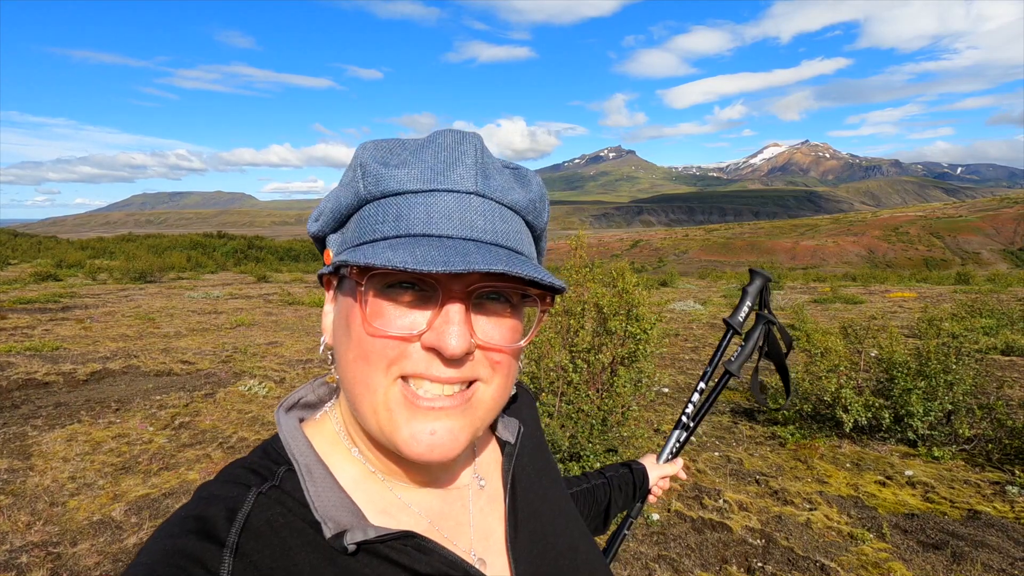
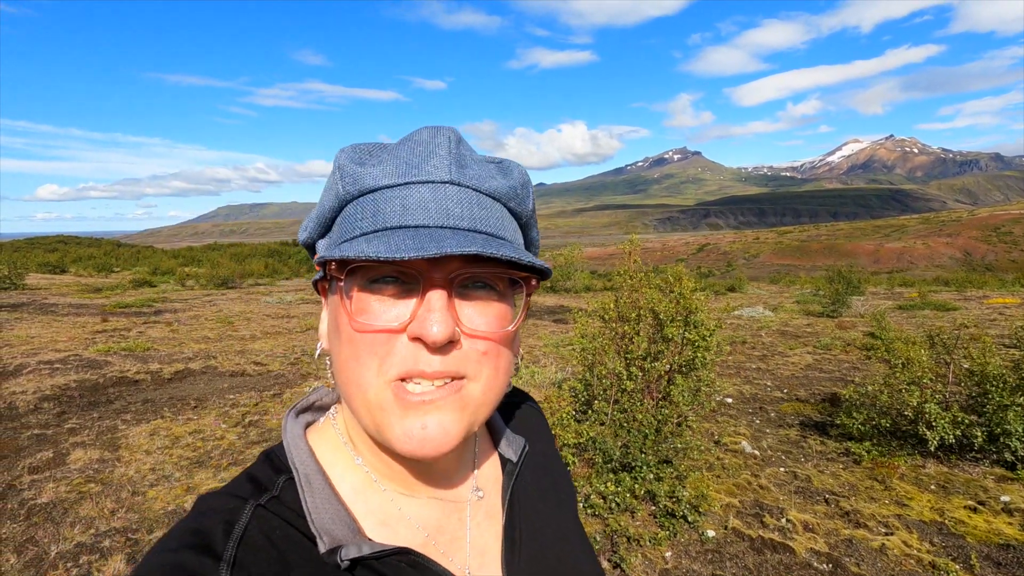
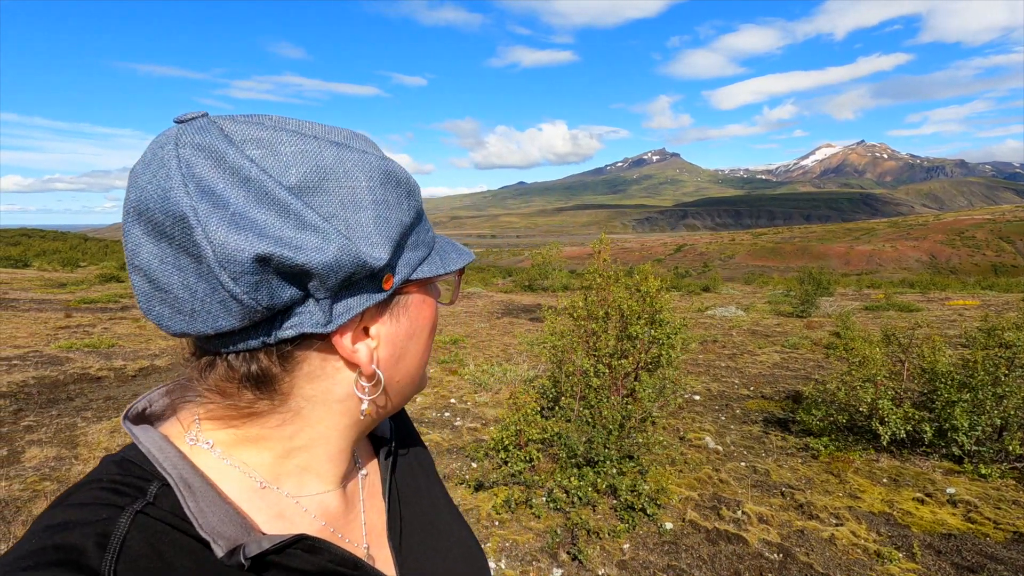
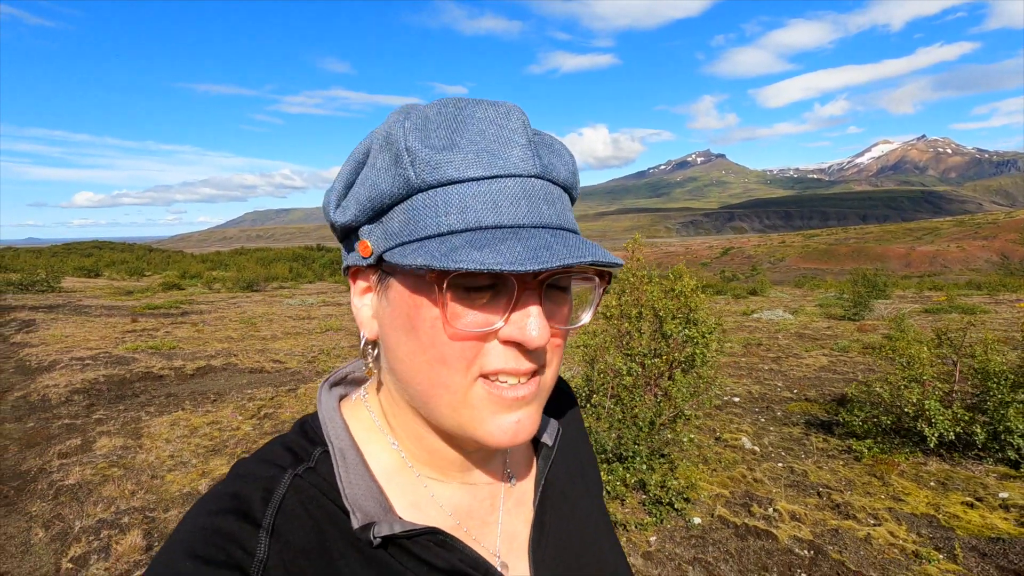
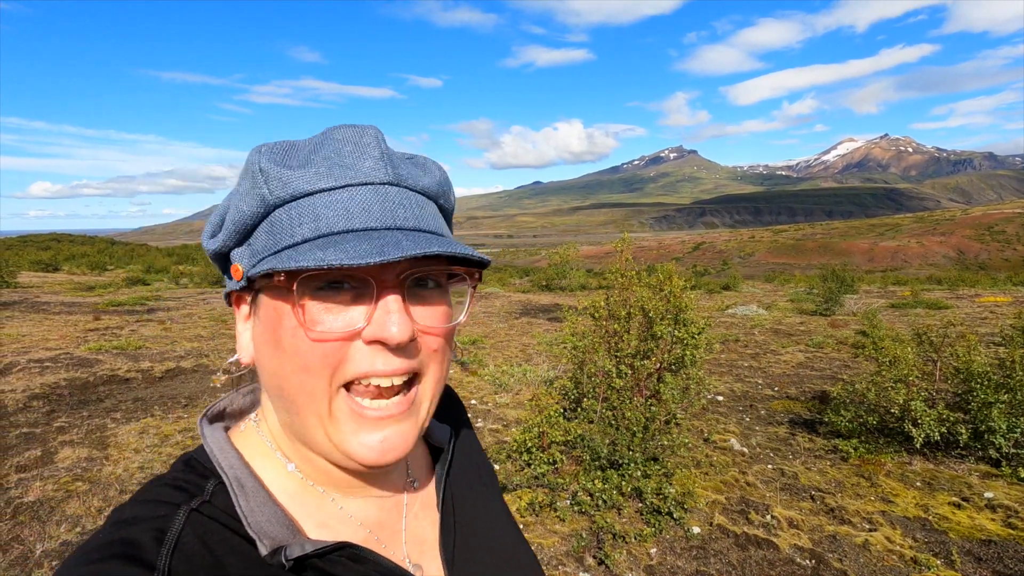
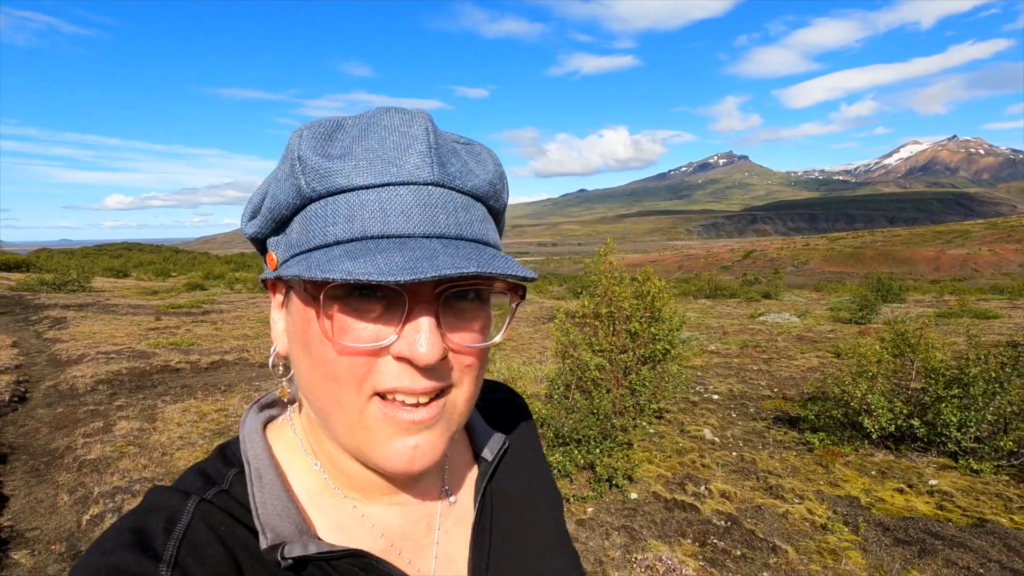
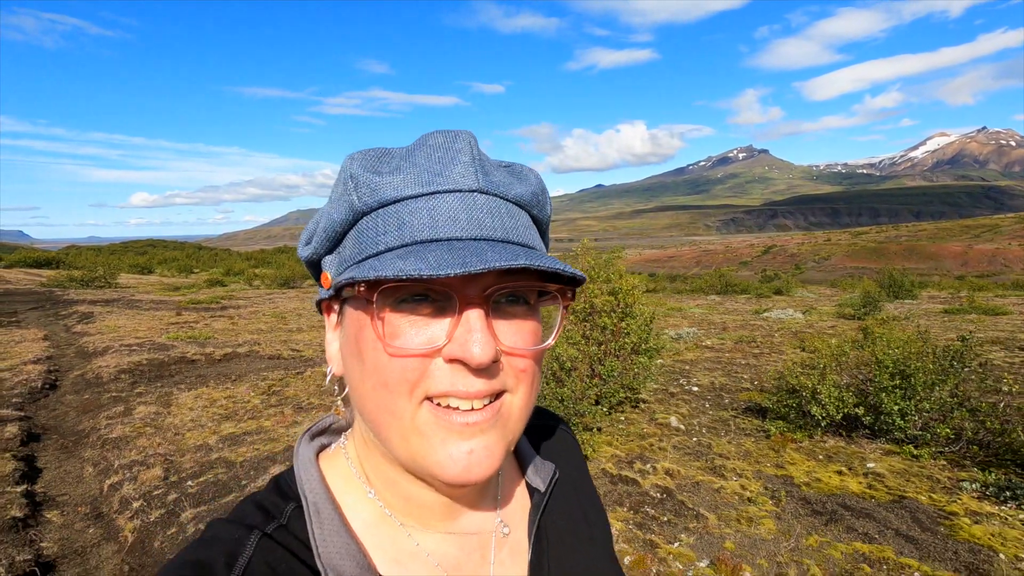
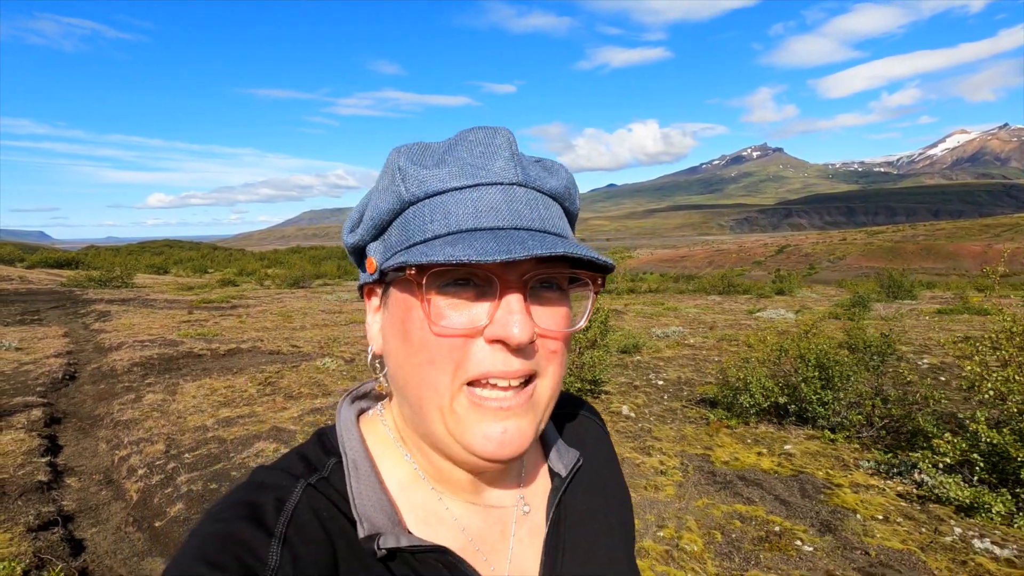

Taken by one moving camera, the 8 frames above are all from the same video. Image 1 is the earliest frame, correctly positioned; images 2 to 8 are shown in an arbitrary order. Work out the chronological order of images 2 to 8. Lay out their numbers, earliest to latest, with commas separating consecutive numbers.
3, 5, 2, 4, 6, 7, 8
